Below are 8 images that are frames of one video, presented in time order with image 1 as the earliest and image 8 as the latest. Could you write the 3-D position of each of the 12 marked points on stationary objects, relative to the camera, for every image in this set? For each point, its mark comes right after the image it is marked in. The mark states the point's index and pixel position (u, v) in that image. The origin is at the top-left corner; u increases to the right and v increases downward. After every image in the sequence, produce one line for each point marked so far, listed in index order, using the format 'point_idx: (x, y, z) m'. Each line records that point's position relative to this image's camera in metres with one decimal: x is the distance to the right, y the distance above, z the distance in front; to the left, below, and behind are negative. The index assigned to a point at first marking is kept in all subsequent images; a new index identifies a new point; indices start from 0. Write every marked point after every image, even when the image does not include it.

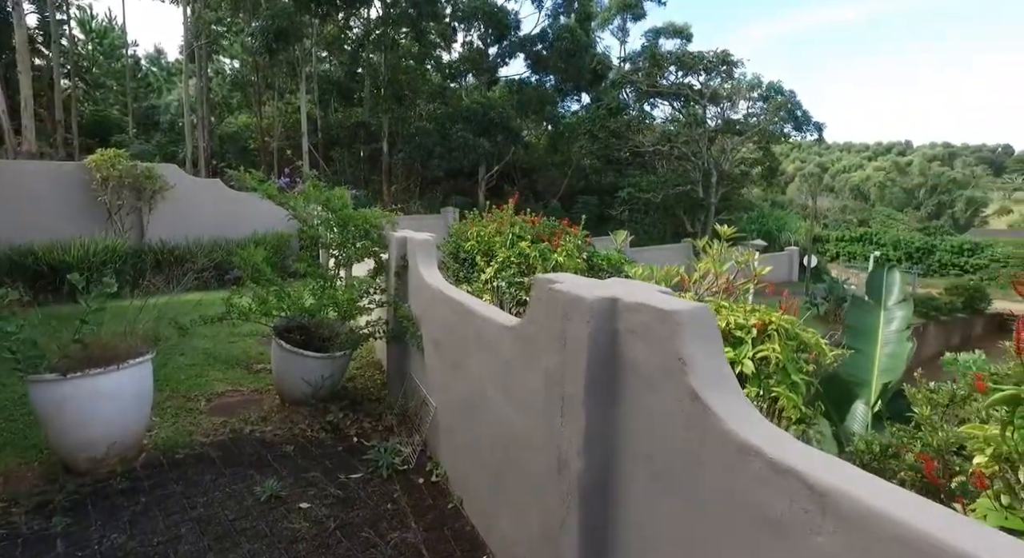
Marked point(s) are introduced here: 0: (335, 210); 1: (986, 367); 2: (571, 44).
0: (-1.5, +0.6, +5.5) m
1: (+3.6, -0.7, +5.0) m
2: (+1.6, +6.8, +18.8) m
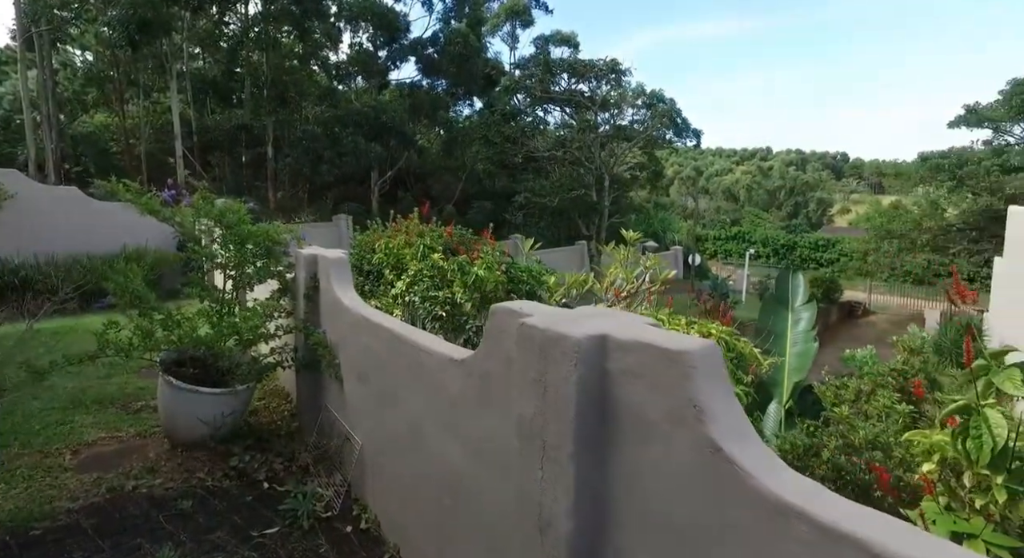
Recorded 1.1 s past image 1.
0: (-2.2, +0.4, +4.9) m
1: (+3.0, -0.7, +5.3) m
2: (-1.4, +6.6, +18.6) m
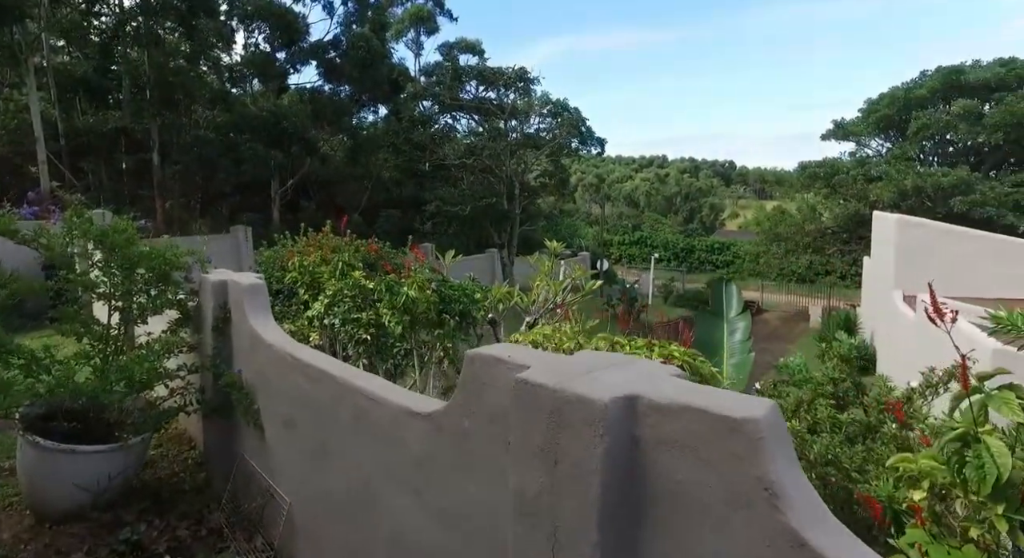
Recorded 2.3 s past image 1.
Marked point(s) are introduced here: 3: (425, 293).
0: (-2.6, +0.2, +4.3) m
1: (+2.4, -0.8, +5.3) m
2: (-4.0, +6.2, +18.0) m
3: (-0.6, -0.1, +4.4) m
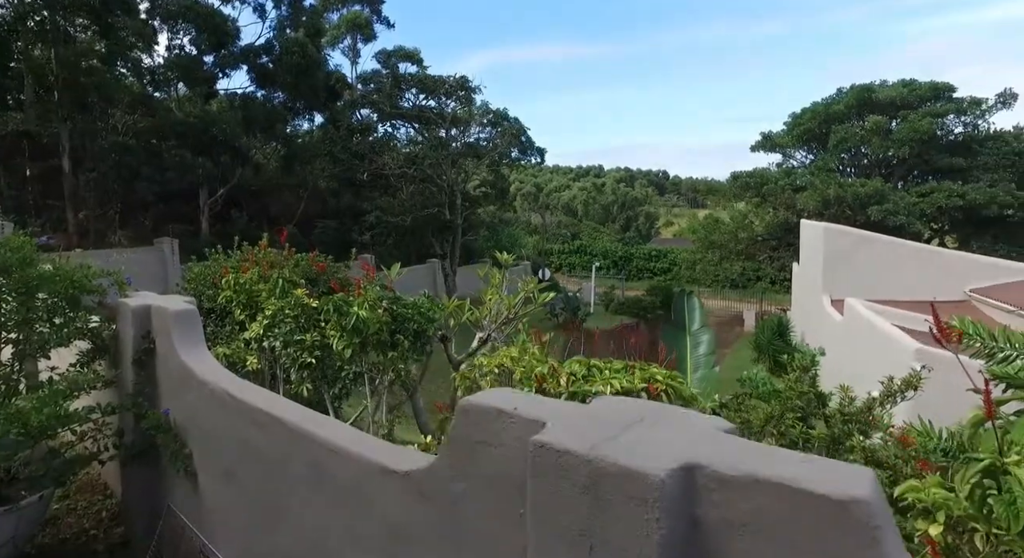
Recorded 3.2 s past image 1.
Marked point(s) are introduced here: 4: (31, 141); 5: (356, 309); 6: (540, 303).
0: (-2.9, +0.1, +3.7) m
1: (+2.1, -0.9, +5.2) m
2: (-5.6, +5.9, +17.3) m
3: (-0.8, -0.2, +4.1) m
4: (-11.2, +3.2, +15.3) m
5: (-1.0, -0.2, +4.0) m
6: (+0.2, -0.2, +6.1) m
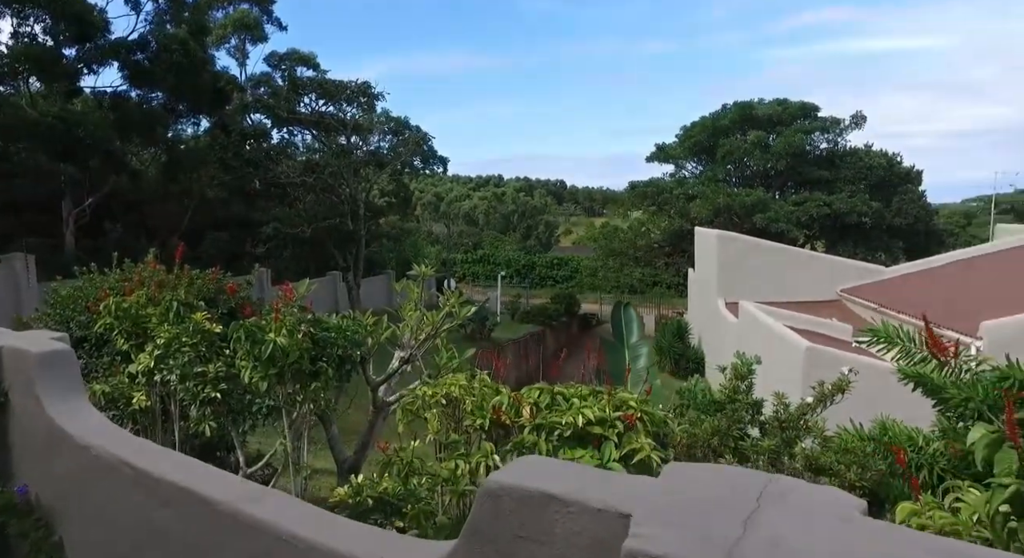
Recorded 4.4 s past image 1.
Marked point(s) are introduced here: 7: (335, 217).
0: (-3.1, -0.1, +2.9) m
1: (+1.5, -0.9, +5.2) m
2: (-8.0, +5.4, +16.0) m
3: (-1.2, -0.3, +3.6) m
4: (-13.2, +2.7, +13.1) m
5: (-1.3, -0.3, +3.5) m
6: (-0.4, -0.3, +5.8) m
7: (-5.4, +1.9, +19.7) m
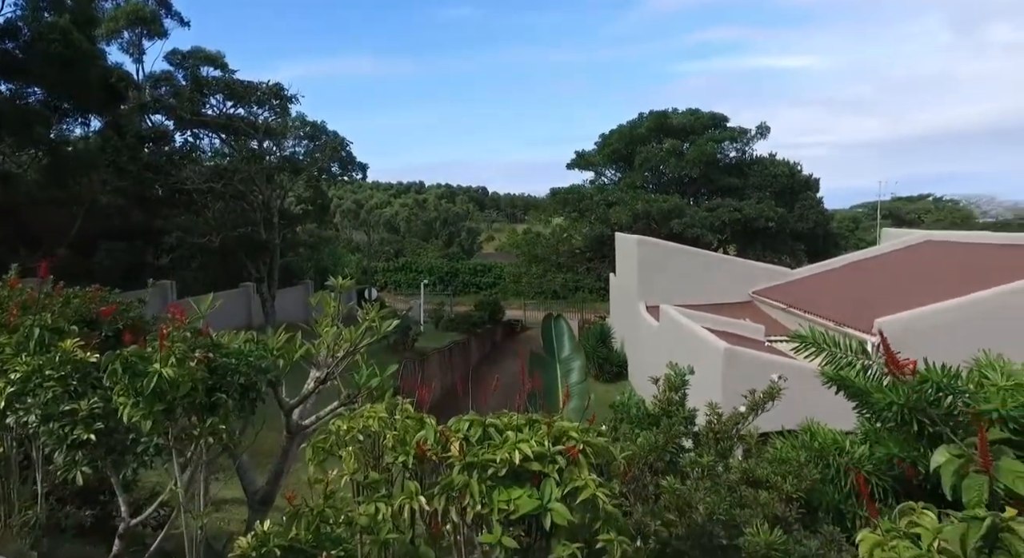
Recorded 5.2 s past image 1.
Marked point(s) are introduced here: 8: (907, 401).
0: (-3.4, -0.2, +2.3) m
1: (+1.0, -1.0, +5.0) m
2: (-9.9, +5.1, +14.7) m
3: (-1.5, -0.4, +3.1) m
4: (-14.7, +2.3, +11.2) m
5: (-1.6, -0.4, +3.0) m
6: (-1.0, -0.5, +5.4) m
7: (-7.6, +1.5, +18.7) m
8: (+2.5, -0.8, +4.1) m
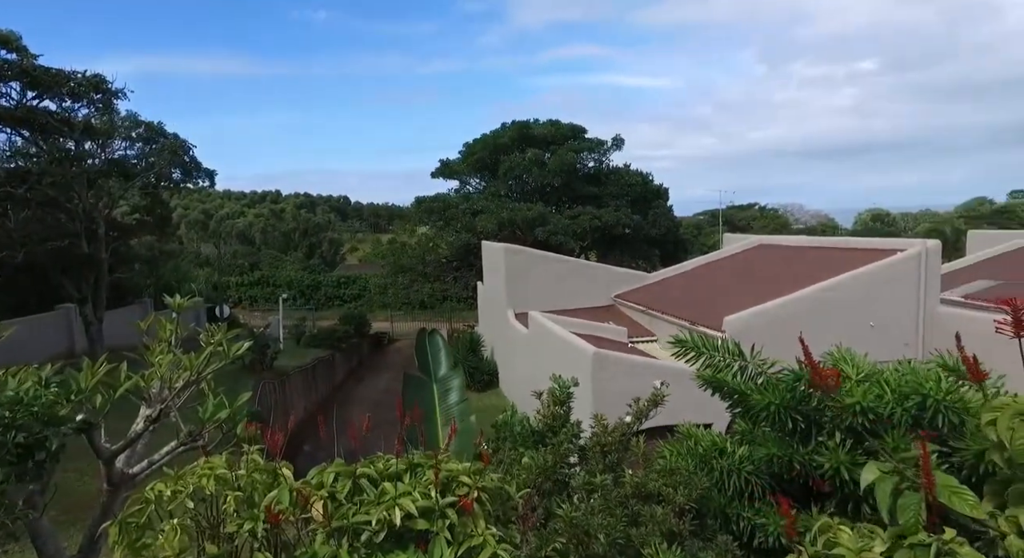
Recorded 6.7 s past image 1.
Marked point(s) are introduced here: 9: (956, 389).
0: (-3.7, -0.3, +1.1) m
1: (+0.1, -1.1, +4.7) m
2: (-12.7, +4.6, +12.1) m
3: (-2.0, -0.5, +2.3) m
4: (-16.6, +1.7, +7.6) m
5: (-2.1, -0.5, +2.2) m
6: (-2.0, -0.6, +4.6) m
7: (-11.2, +1.0, +16.3) m
8: (+1.7, -0.8, +4.1) m
9: (+2.6, -0.6, +3.9) m
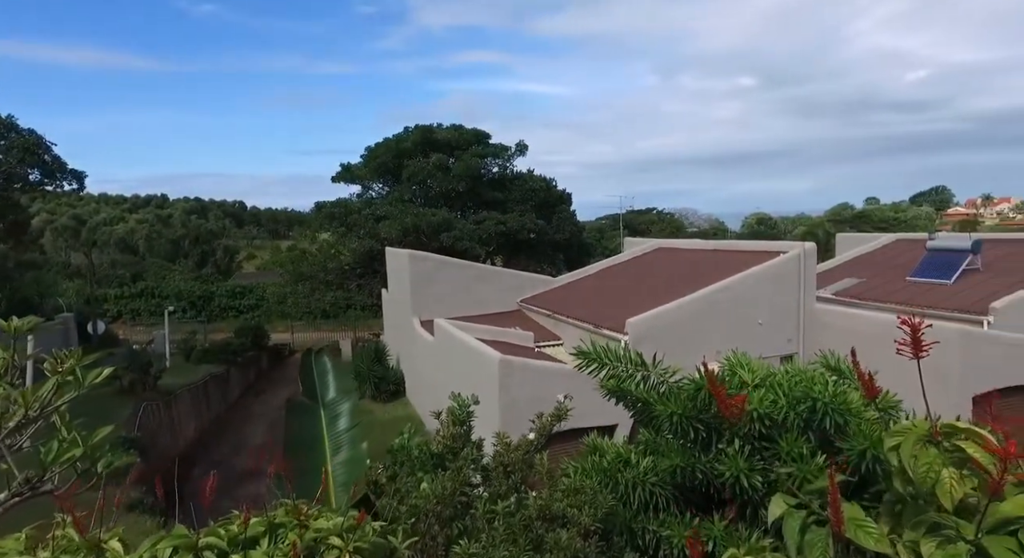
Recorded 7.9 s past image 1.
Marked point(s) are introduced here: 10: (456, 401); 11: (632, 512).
0: (-3.8, -0.4, +0.3) m
1: (-0.6, -1.2, +4.4) m
2: (-14.4, +4.2, +9.9) m
3: (-2.4, -0.6, +1.7) m
4: (-17.6, +1.3, +4.9) m
5: (-2.4, -0.6, +1.6) m
6: (-2.7, -0.7, +4.1) m
7: (-13.4, +0.6, +14.3) m
8: (+1.1, -0.8, +4.1) m
9: (+2.0, -0.7, +3.9) m
10: (-0.4, -0.8, +4.5) m
11: (+0.8, -1.5, +4.2) m
